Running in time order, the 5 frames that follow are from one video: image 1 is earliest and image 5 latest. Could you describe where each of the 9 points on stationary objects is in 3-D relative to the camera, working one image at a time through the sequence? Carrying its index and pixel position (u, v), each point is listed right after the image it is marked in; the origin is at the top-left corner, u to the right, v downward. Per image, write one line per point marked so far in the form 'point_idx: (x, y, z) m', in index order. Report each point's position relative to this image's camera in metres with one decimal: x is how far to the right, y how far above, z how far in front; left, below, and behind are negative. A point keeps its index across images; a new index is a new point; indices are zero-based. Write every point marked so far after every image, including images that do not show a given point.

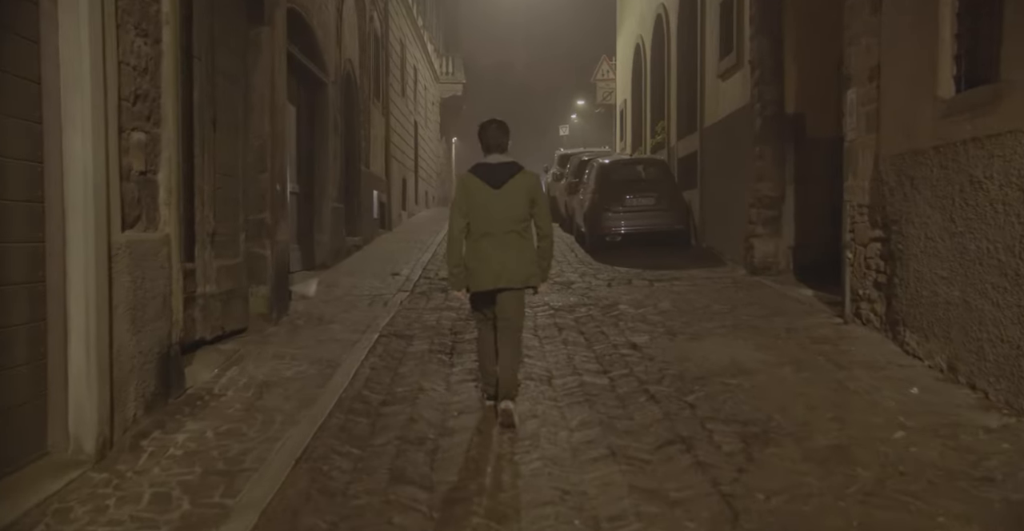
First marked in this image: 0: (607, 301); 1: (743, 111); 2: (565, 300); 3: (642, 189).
0: (+1.1, -0.4, +10.5) m
1: (+3.3, +2.2, +13.1) m
2: (+0.6, -0.4, +10.6) m
3: (+2.2, +1.3, +15.6) m
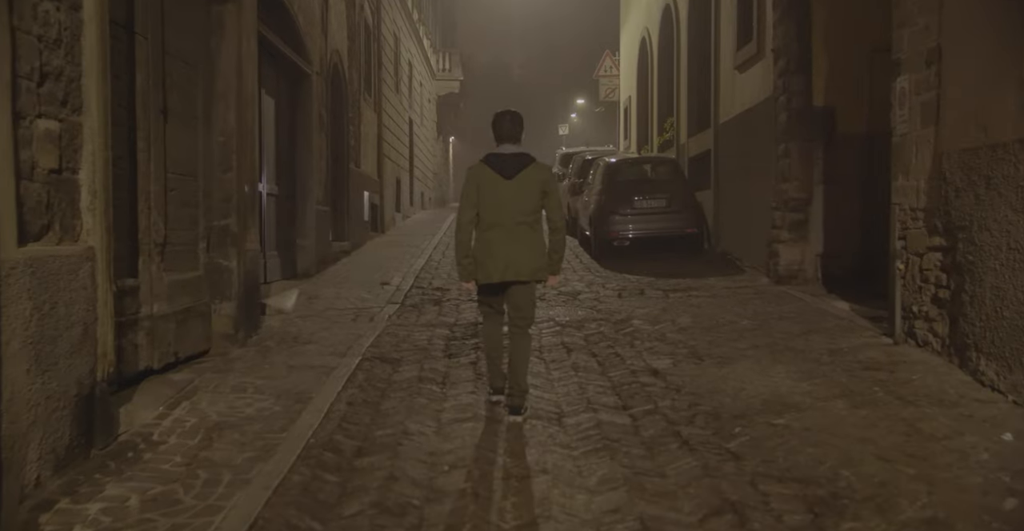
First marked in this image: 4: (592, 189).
0: (+1.1, -0.5, +9.4) m
1: (+3.3, +2.1, +12.0) m
2: (+0.6, -0.5, +9.5) m
3: (+2.2, +1.2, +14.5) m
4: (+1.4, +1.3, +15.7) m
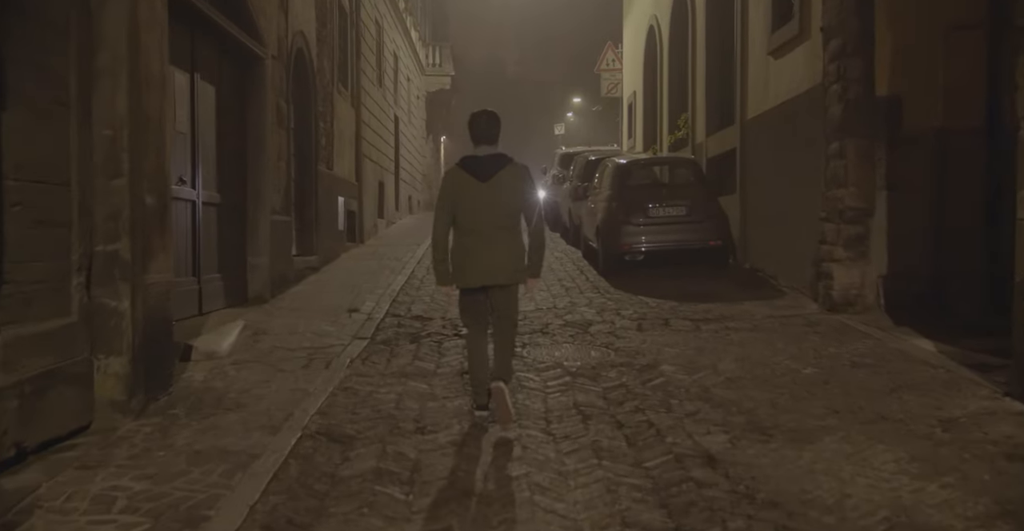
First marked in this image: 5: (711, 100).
0: (+1.1, -0.7, +7.4) m
1: (+3.2, +1.9, +10.1) m
2: (+0.6, -0.7, +7.5) m
3: (+2.1, +0.9, +12.5) m
4: (+1.3, +1.0, +13.7) m
5: (+3.2, +2.7, +14.9) m
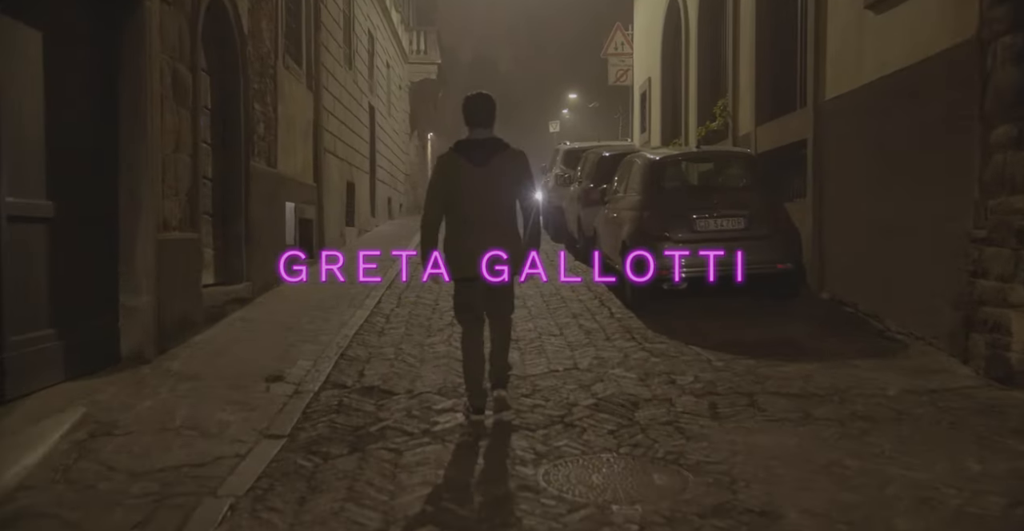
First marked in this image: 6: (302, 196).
0: (+1.1, -1.1, +4.2) m
1: (+3.3, +1.5, +6.9) m
2: (+0.6, -1.0, +4.3) m
3: (+2.1, +0.6, +9.3) m
4: (+1.3, +0.7, +10.5) m
5: (+3.2, +2.4, +11.8) m
6: (-2.8, +0.9, +12.3) m
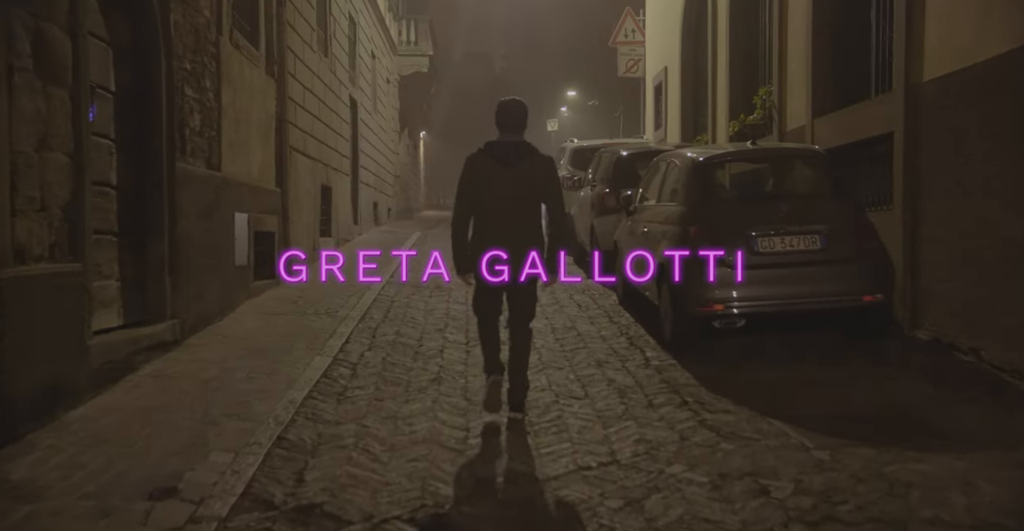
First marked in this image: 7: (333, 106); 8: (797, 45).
0: (+1.2, -1.3, +2.0) m
1: (+3.3, +1.3, +4.7) m
2: (+0.7, -1.3, +2.1) m
3: (+2.1, +0.4, +7.1) m
4: (+1.3, +0.5, +8.3) m
5: (+3.2, +2.1, +9.6) m
6: (-2.8, +0.7, +10.1) m
7: (-2.9, +2.6, +15.0) m
8: (+3.2, +2.4, +10.3) m
